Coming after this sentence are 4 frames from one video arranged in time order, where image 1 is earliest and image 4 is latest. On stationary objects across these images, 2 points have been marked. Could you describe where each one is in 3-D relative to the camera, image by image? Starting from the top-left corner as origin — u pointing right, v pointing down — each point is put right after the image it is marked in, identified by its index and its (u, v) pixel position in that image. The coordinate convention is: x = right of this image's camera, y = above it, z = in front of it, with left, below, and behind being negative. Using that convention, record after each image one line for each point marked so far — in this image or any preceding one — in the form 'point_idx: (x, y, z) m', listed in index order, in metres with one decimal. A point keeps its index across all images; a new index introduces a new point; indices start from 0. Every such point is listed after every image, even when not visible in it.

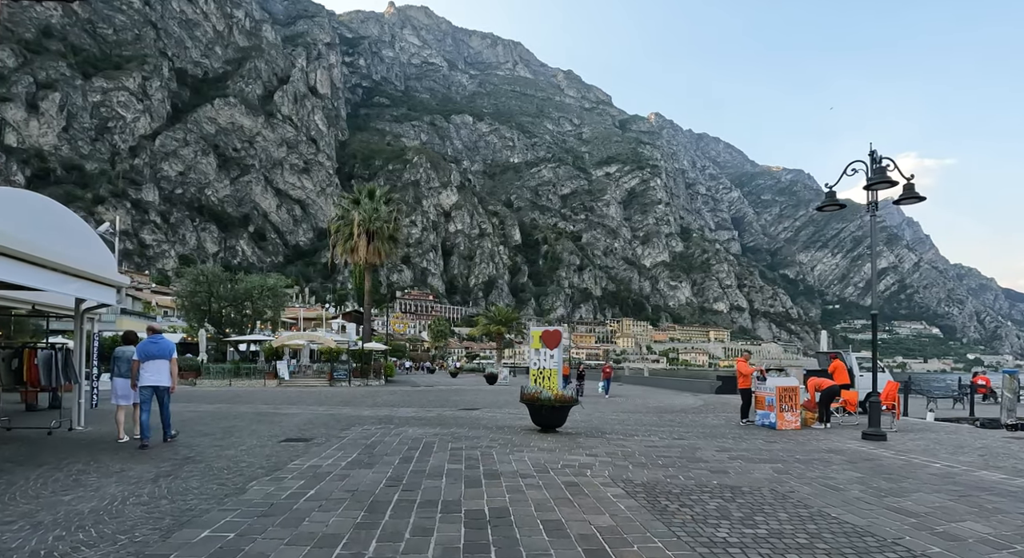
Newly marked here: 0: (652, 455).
0: (+1.6, -2.0, +7.2) m
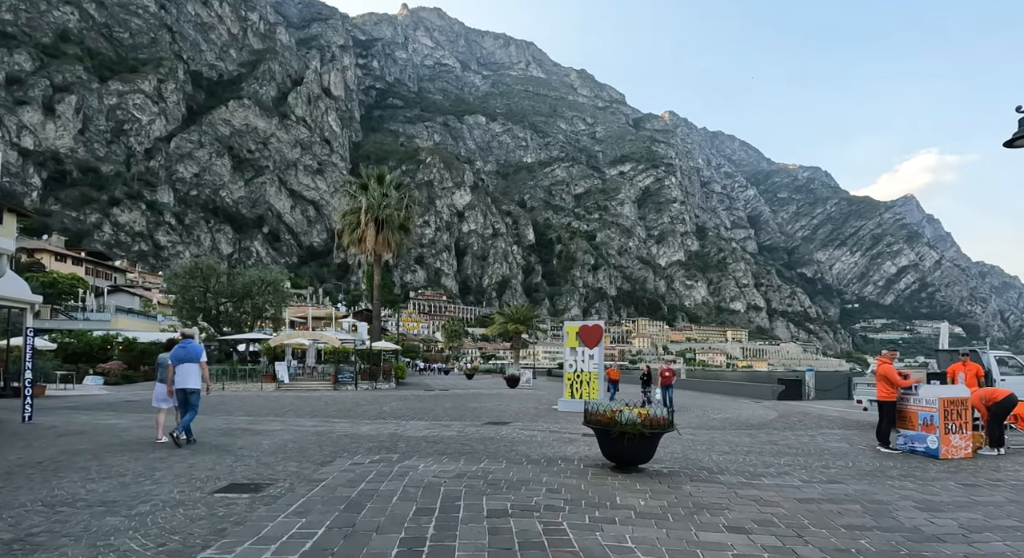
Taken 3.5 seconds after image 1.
0: (+2.1, -1.6, +4.1) m
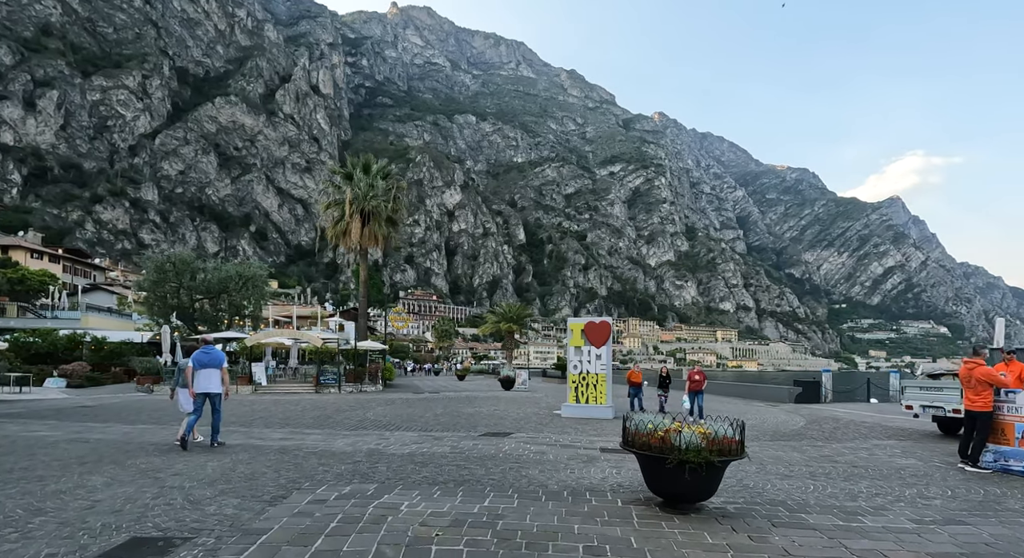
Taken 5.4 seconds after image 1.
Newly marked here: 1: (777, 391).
0: (+2.3, -1.4, +2.7) m
1: (+8.0, -3.4, +19.4) m
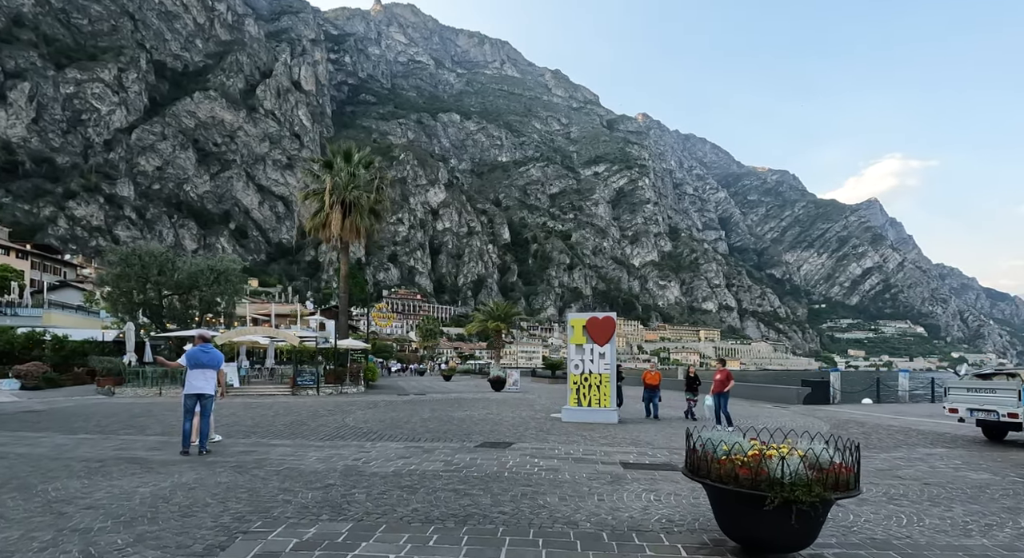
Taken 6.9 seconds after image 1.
0: (+2.5, -1.3, +1.5) m
1: (+7.8, -3.2, +18.4) m
